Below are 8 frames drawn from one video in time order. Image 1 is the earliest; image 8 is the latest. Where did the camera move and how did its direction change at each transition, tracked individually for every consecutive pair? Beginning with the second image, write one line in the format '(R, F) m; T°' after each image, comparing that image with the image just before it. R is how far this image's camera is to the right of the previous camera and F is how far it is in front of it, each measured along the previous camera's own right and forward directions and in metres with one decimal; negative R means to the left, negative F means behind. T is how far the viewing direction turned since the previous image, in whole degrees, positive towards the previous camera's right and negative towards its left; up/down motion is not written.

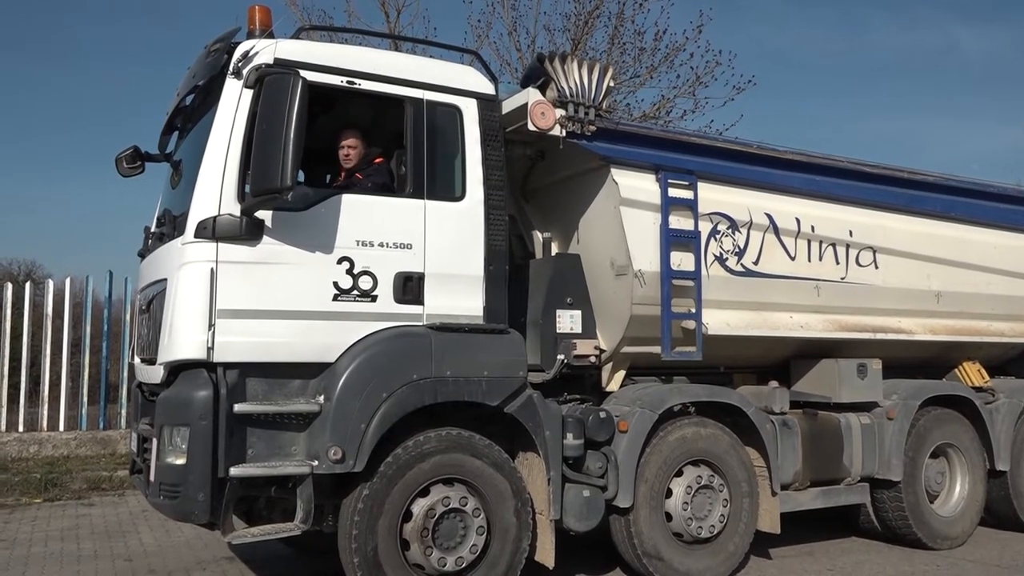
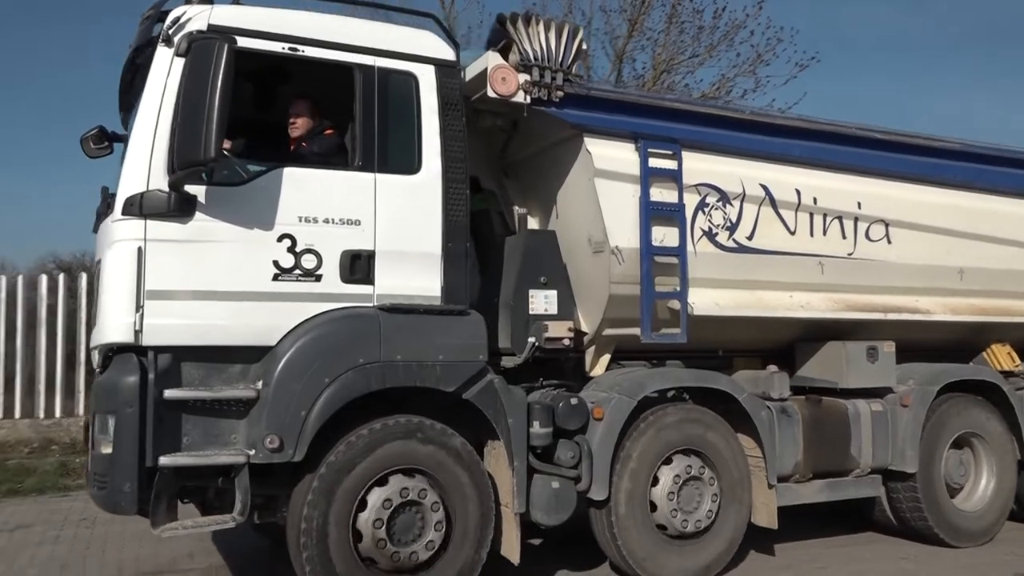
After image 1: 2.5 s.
(+0.6, +0.4) m; -4°
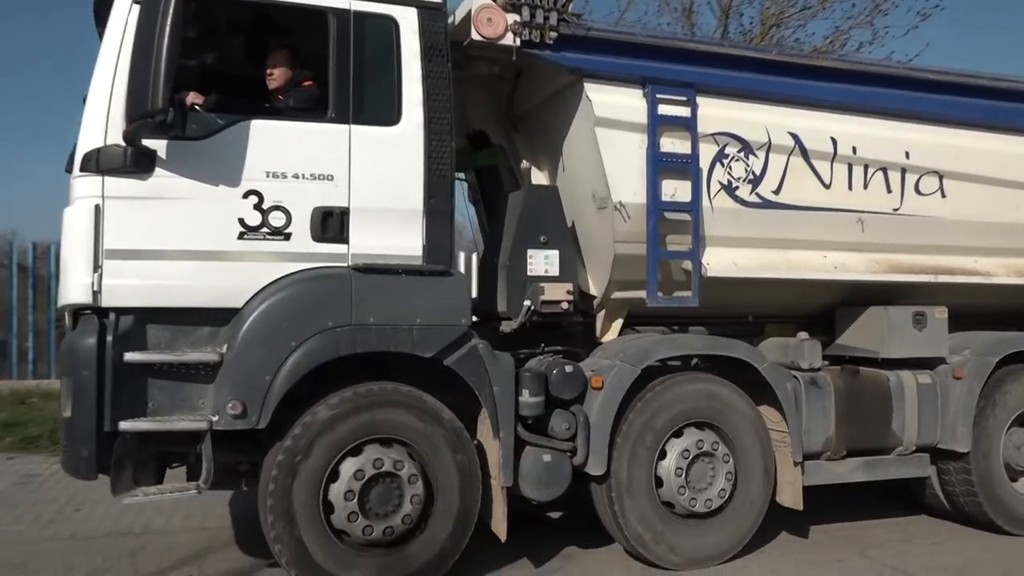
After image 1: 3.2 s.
(+0.6, +0.4) m; -7°
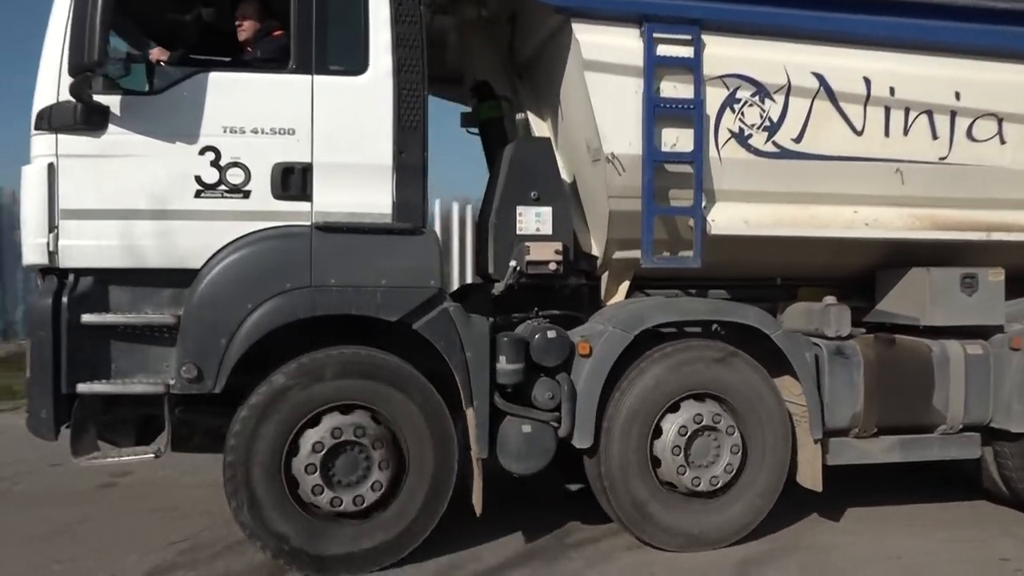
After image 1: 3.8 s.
(+0.7, +0.4) m; -8°
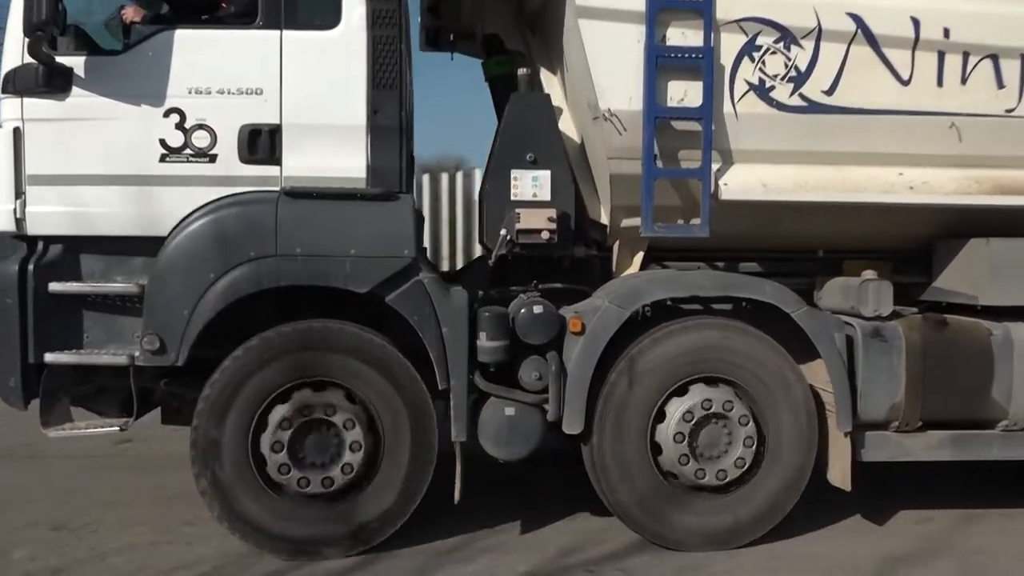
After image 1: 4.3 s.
(+0.7, +0.4) m; -8°
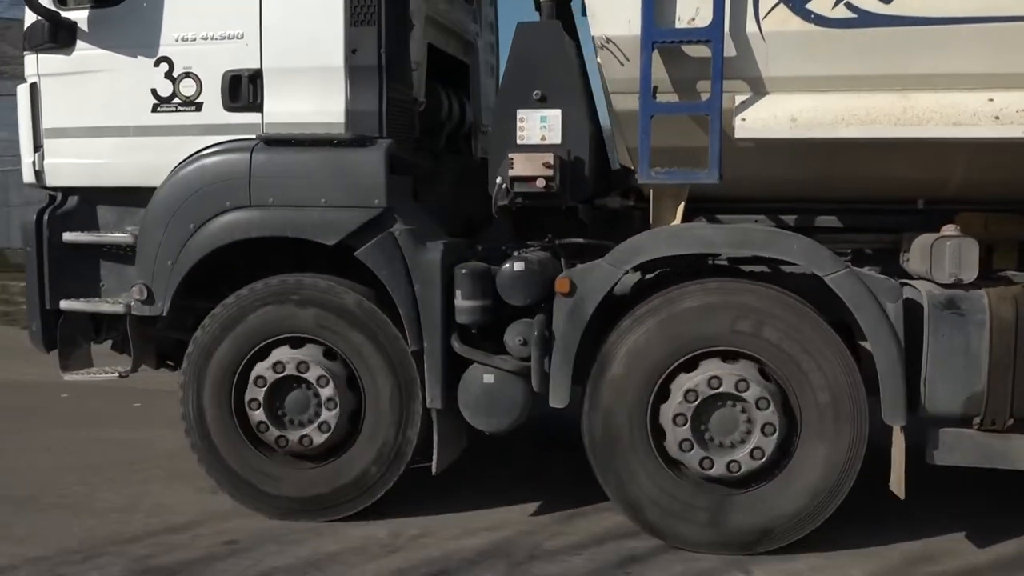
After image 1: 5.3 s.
(+1.2, +0.6) m; -17°
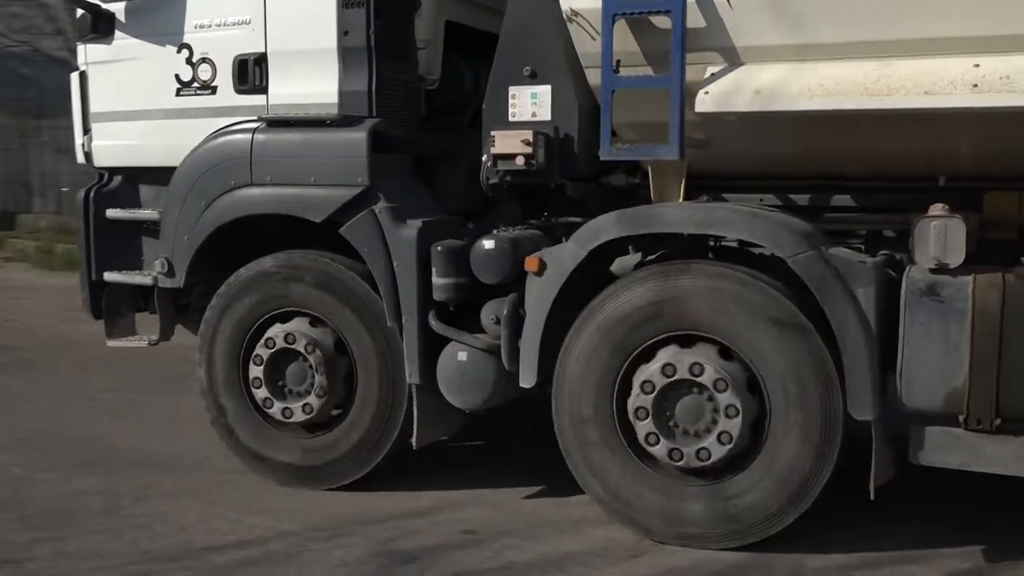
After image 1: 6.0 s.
(+0.9, +0.1) m; -11°
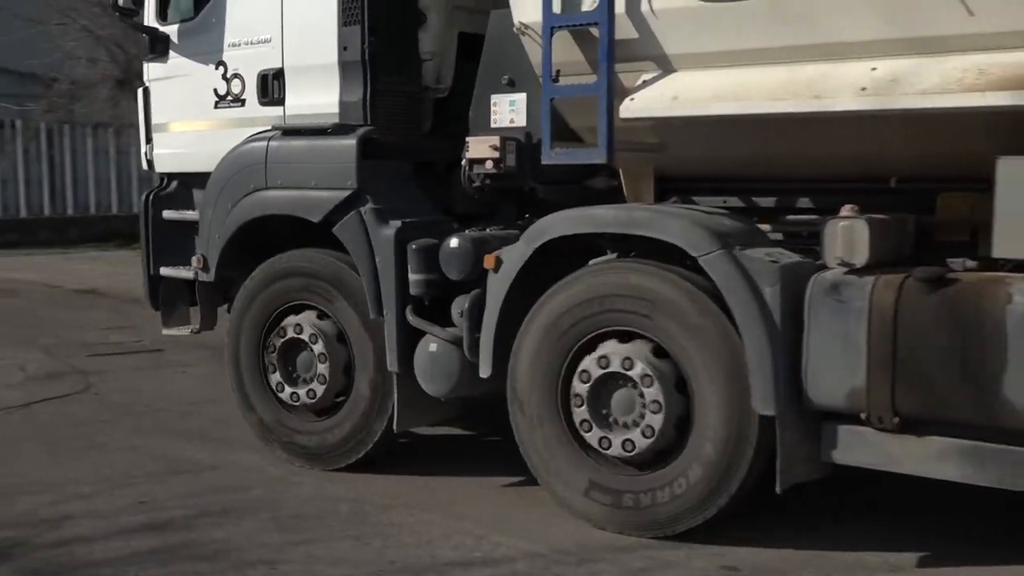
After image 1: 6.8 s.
(+0.9, -0.2) m; -10°
